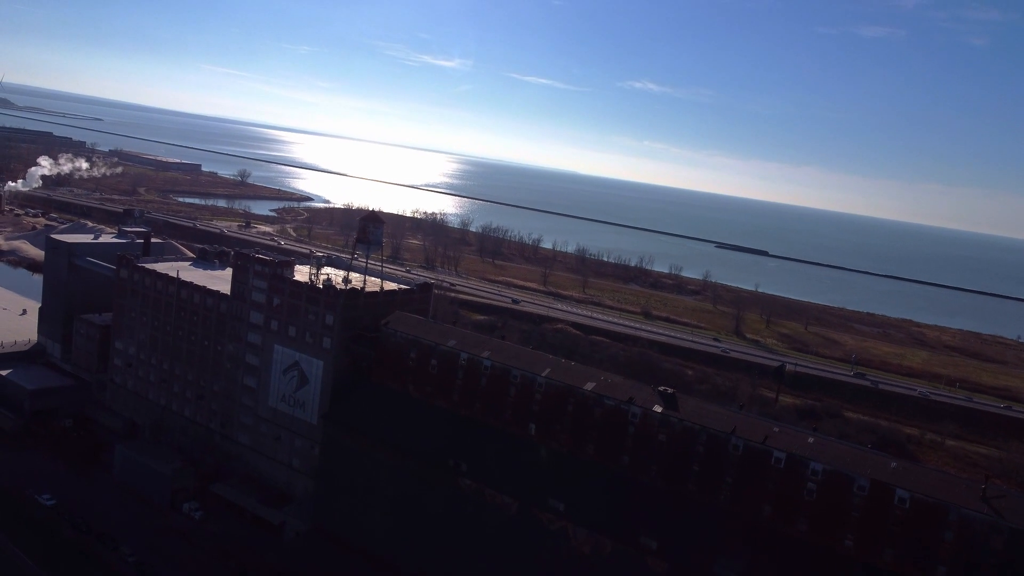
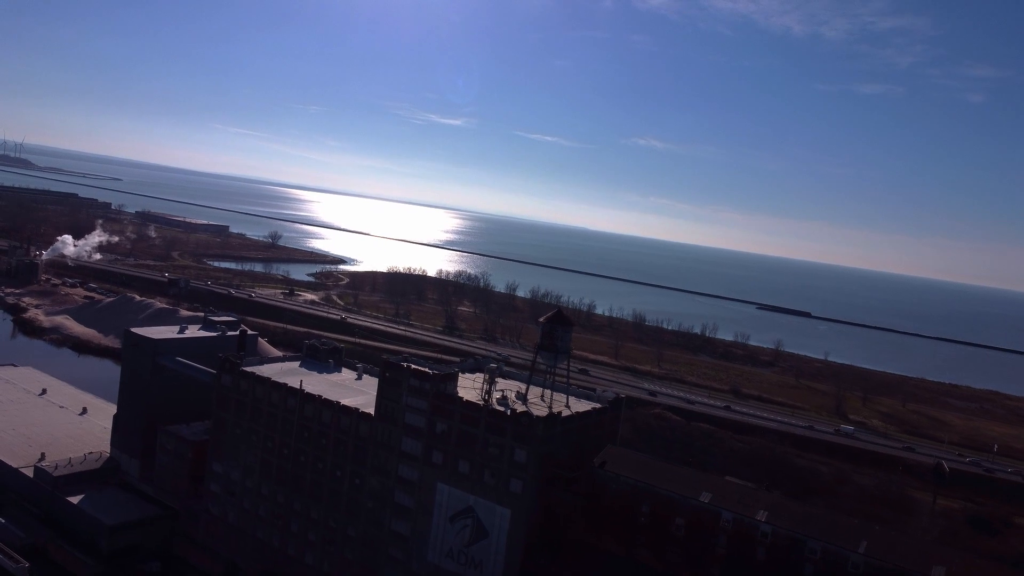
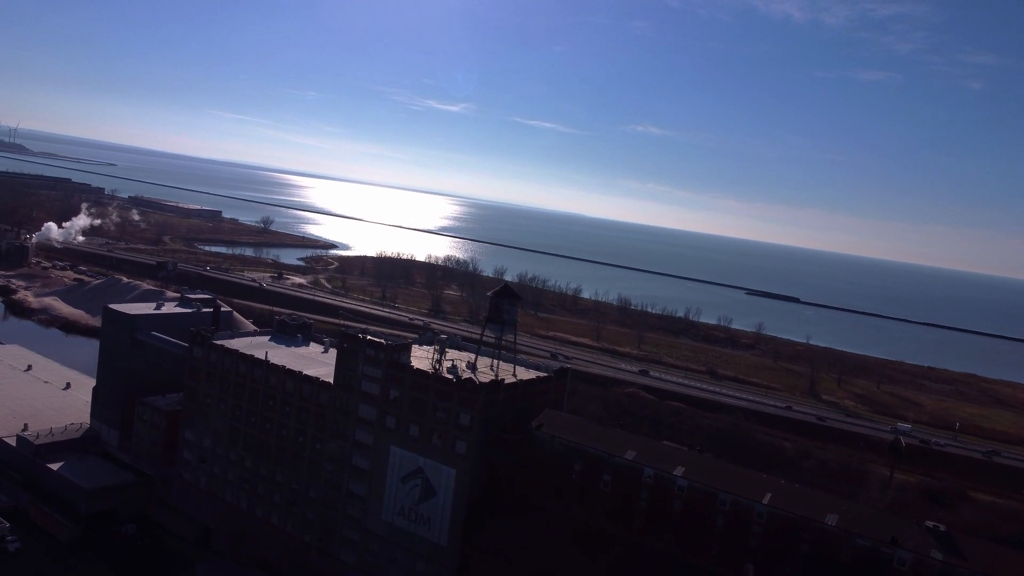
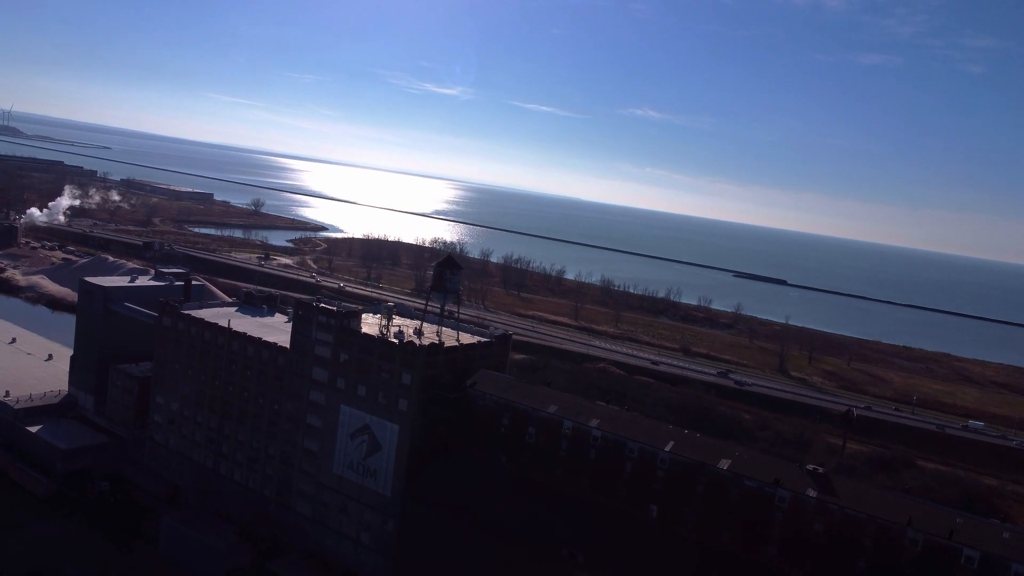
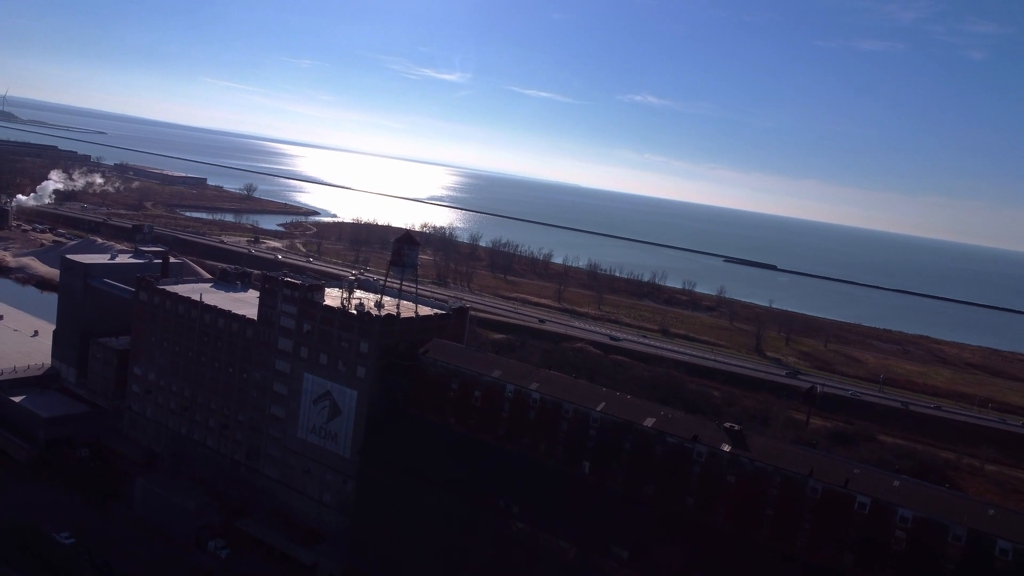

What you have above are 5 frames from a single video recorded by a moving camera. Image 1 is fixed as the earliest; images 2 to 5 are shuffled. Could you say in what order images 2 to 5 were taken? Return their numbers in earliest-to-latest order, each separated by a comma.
5, 4, 3, 2
